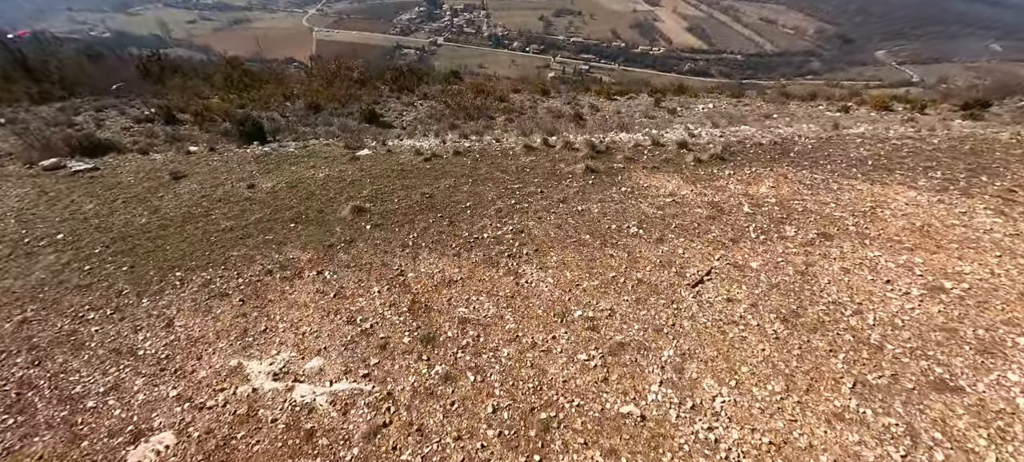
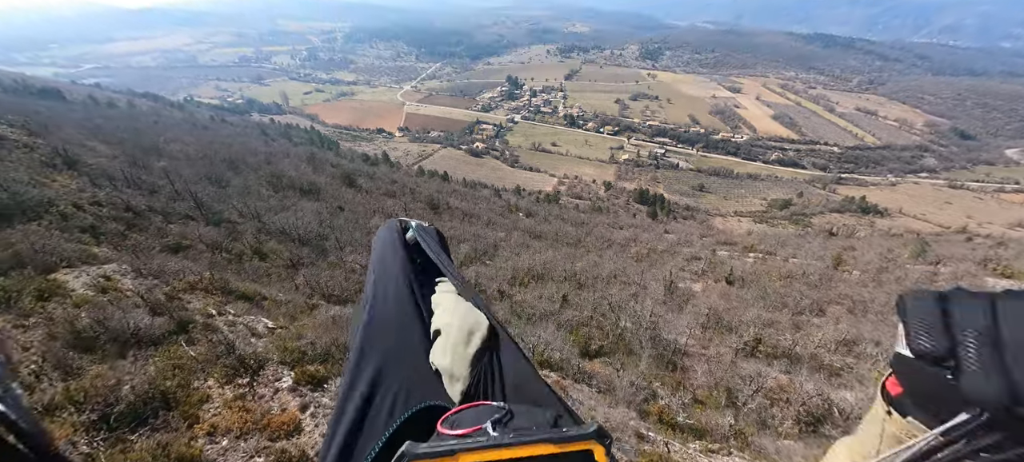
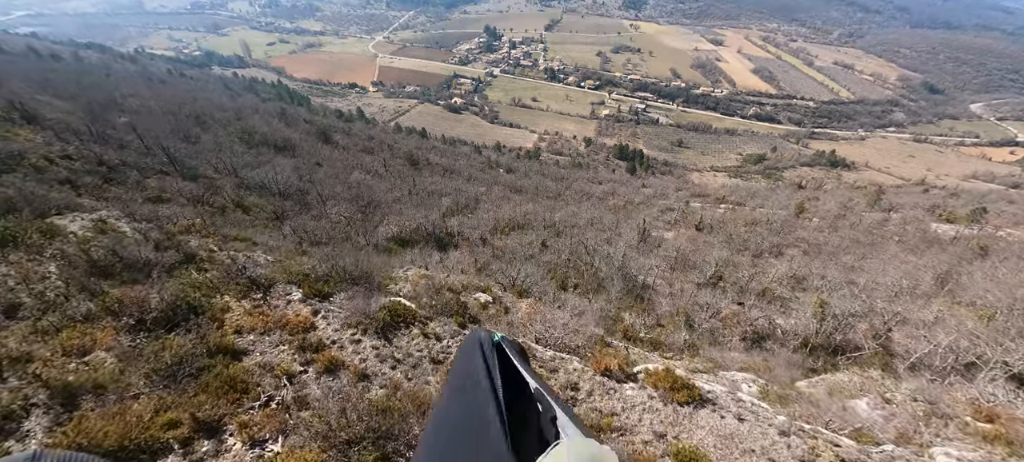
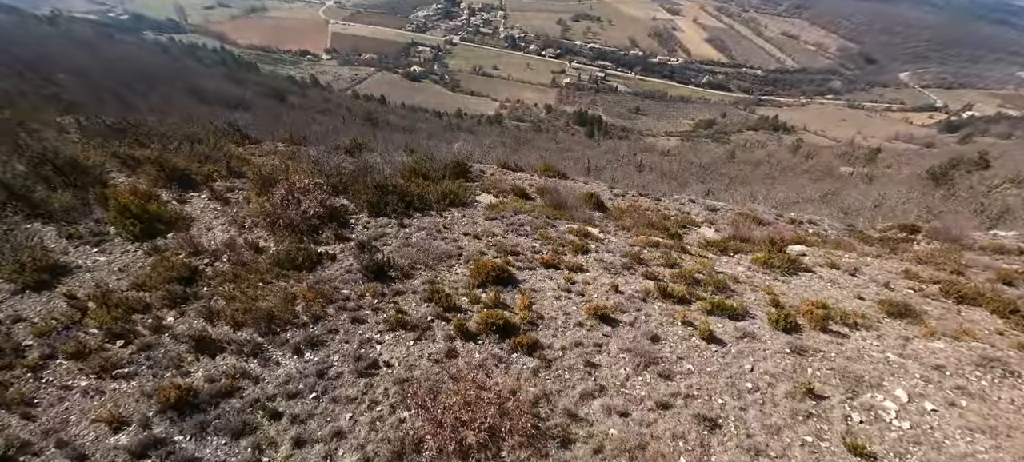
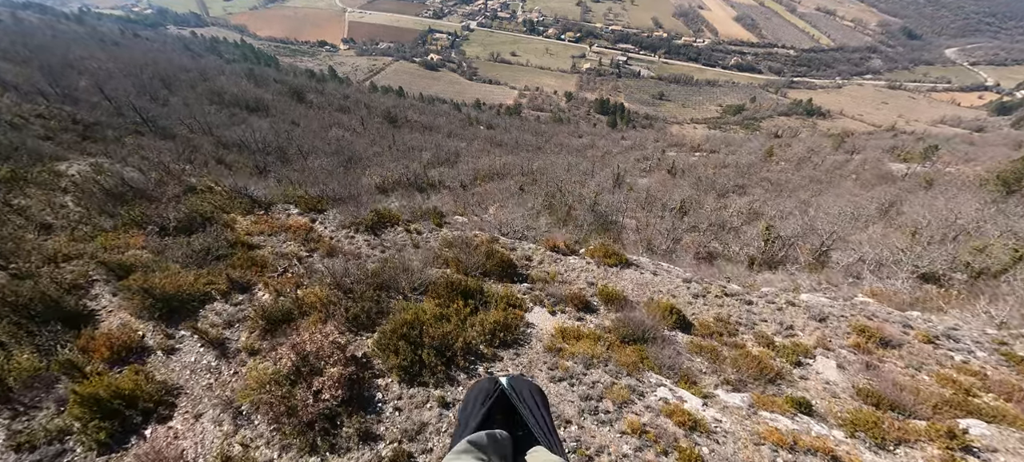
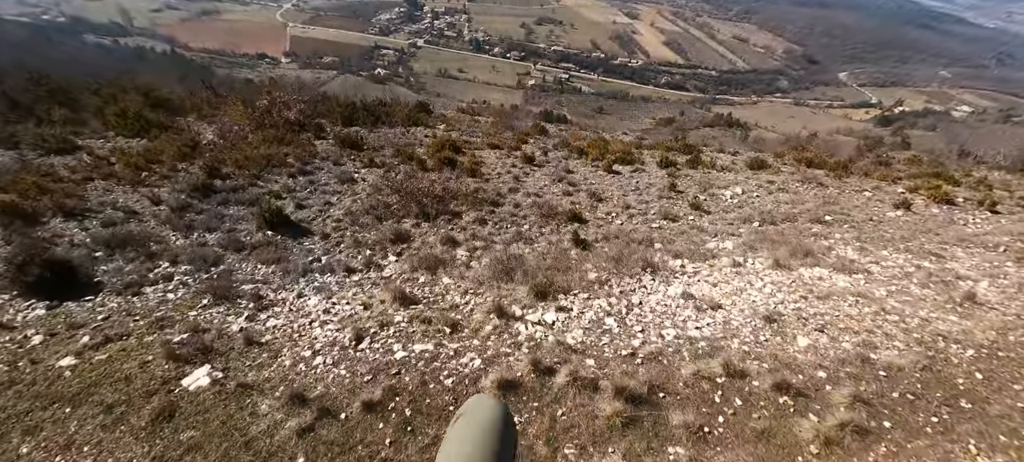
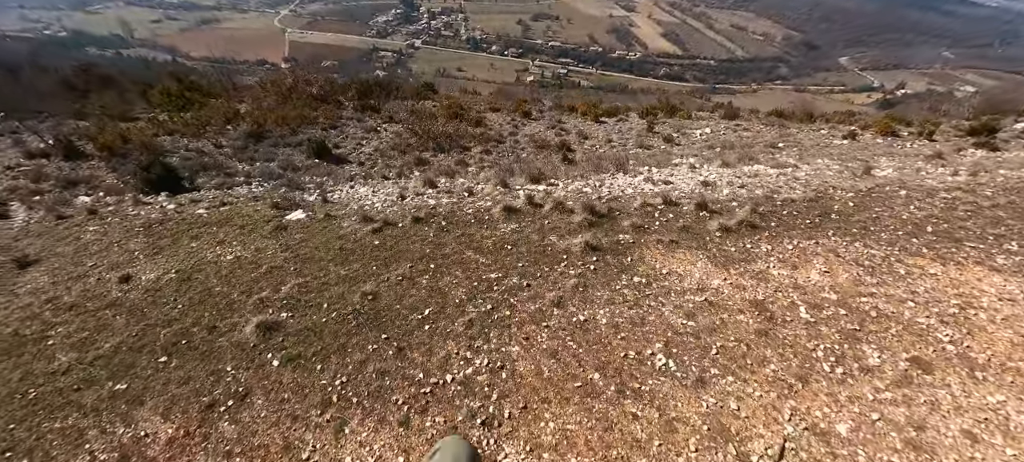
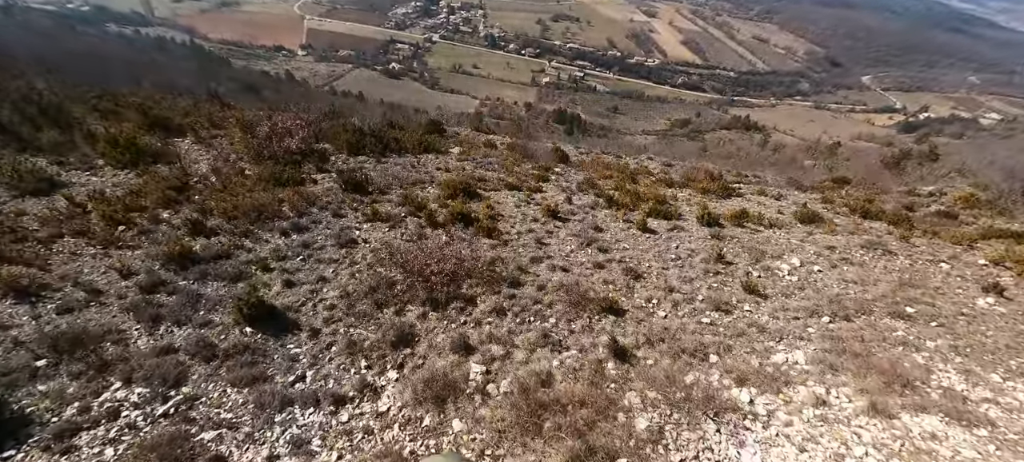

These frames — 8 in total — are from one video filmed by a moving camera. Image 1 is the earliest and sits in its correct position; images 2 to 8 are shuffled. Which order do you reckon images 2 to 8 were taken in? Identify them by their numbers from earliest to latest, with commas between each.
7, 6, 8, 4, 5, 3, 2
